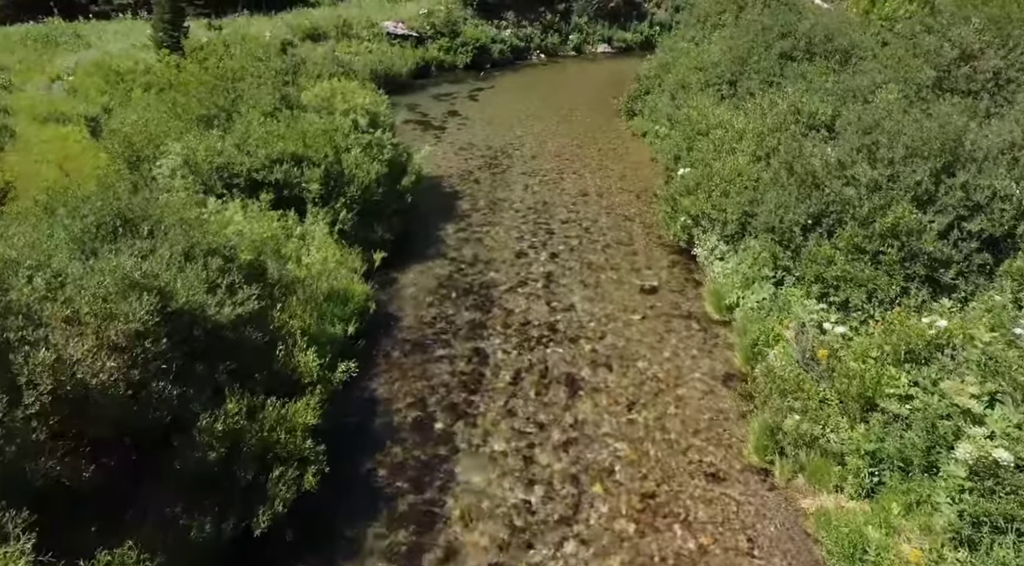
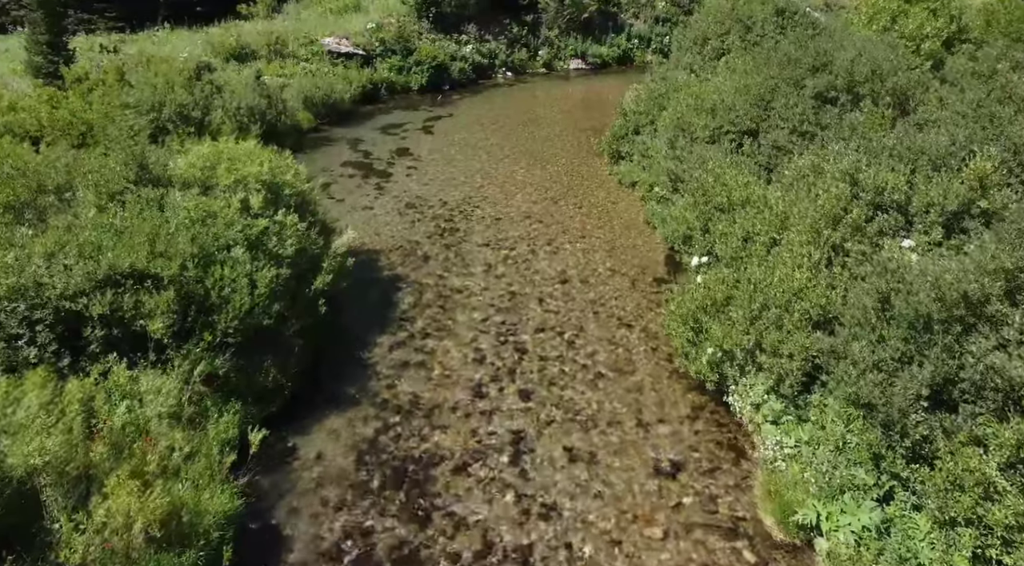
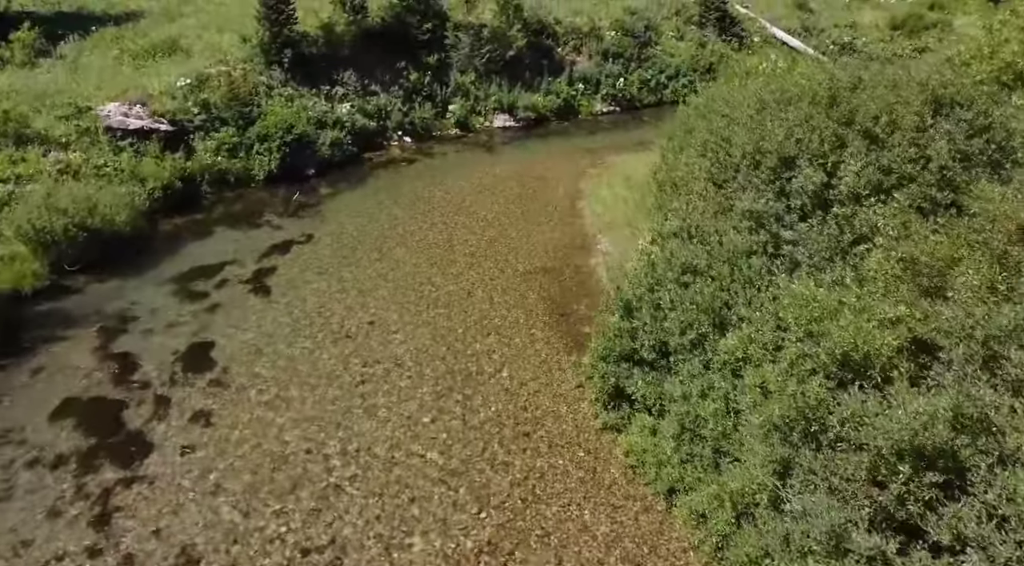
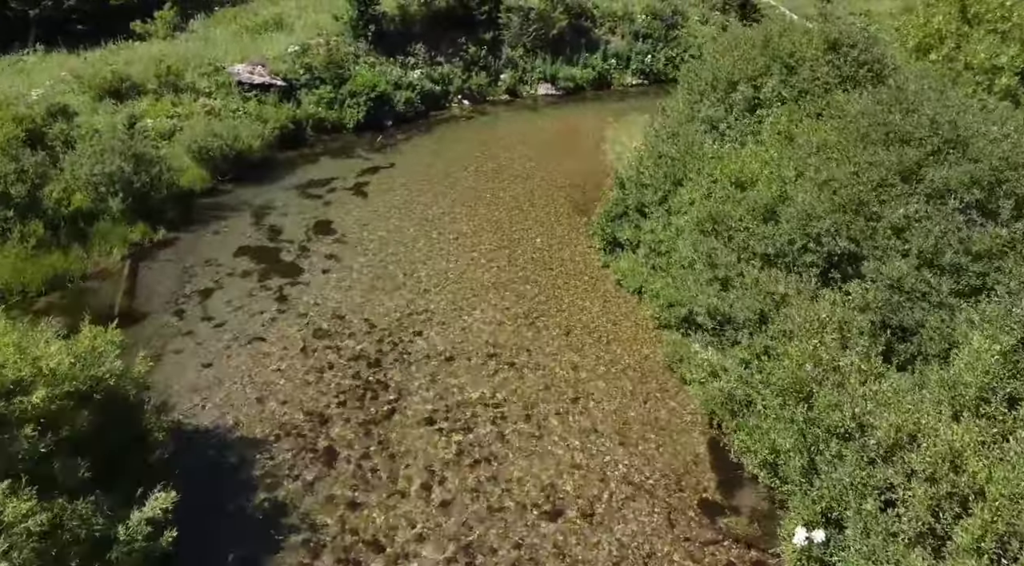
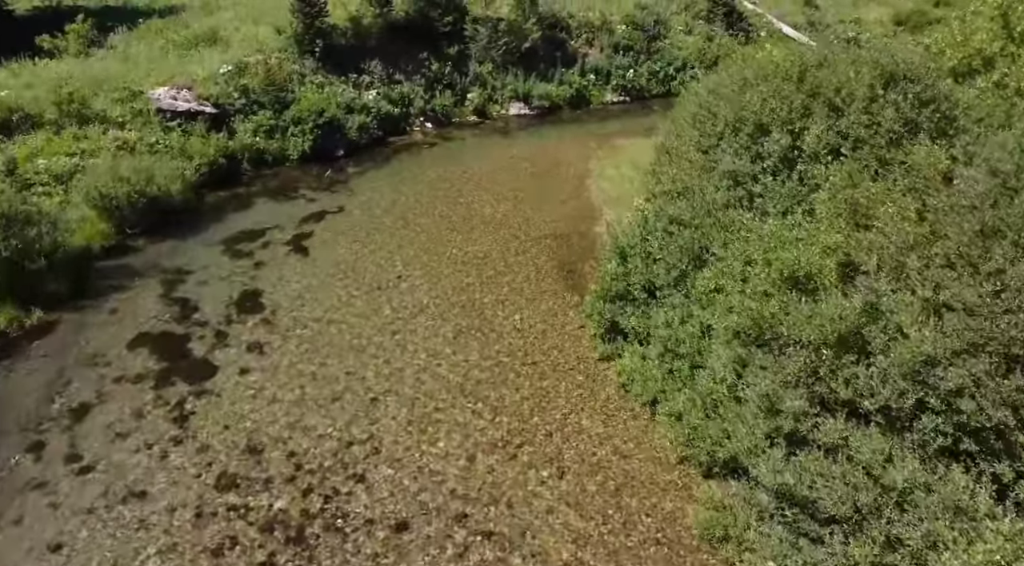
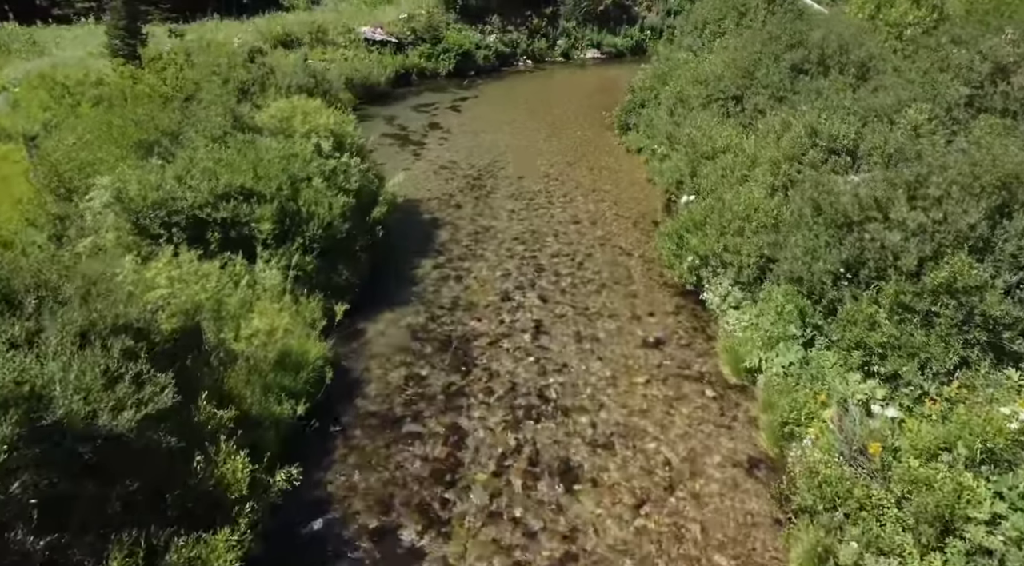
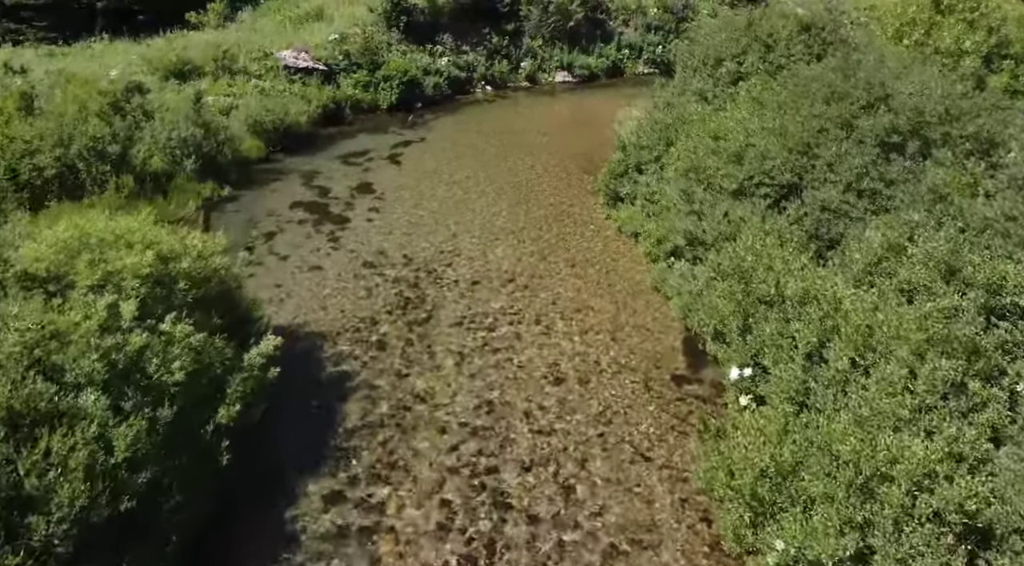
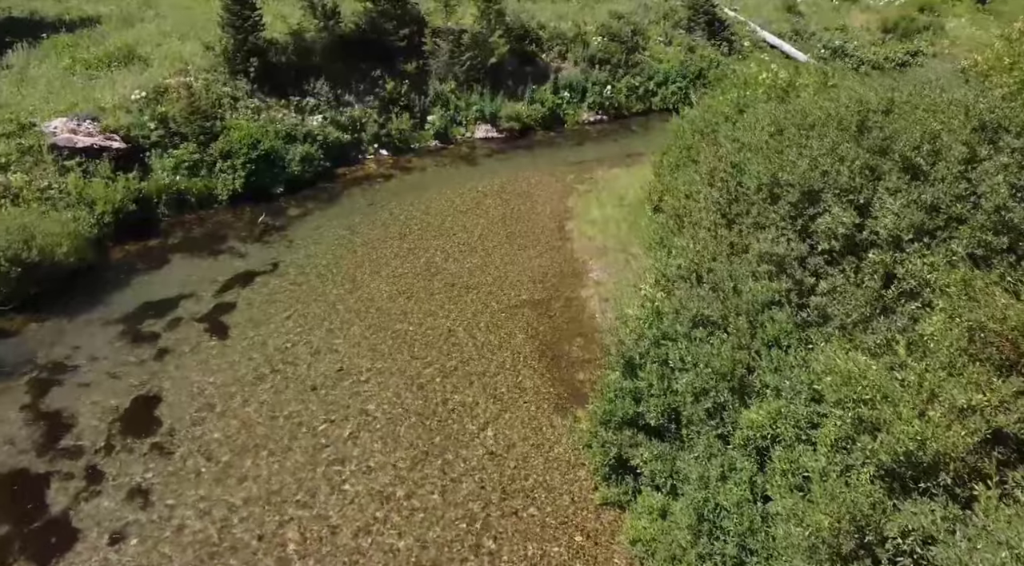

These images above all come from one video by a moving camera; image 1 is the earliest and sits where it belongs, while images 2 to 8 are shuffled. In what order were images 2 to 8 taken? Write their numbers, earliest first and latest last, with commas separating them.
6, 2, 7, 4, 5, 3, 8
